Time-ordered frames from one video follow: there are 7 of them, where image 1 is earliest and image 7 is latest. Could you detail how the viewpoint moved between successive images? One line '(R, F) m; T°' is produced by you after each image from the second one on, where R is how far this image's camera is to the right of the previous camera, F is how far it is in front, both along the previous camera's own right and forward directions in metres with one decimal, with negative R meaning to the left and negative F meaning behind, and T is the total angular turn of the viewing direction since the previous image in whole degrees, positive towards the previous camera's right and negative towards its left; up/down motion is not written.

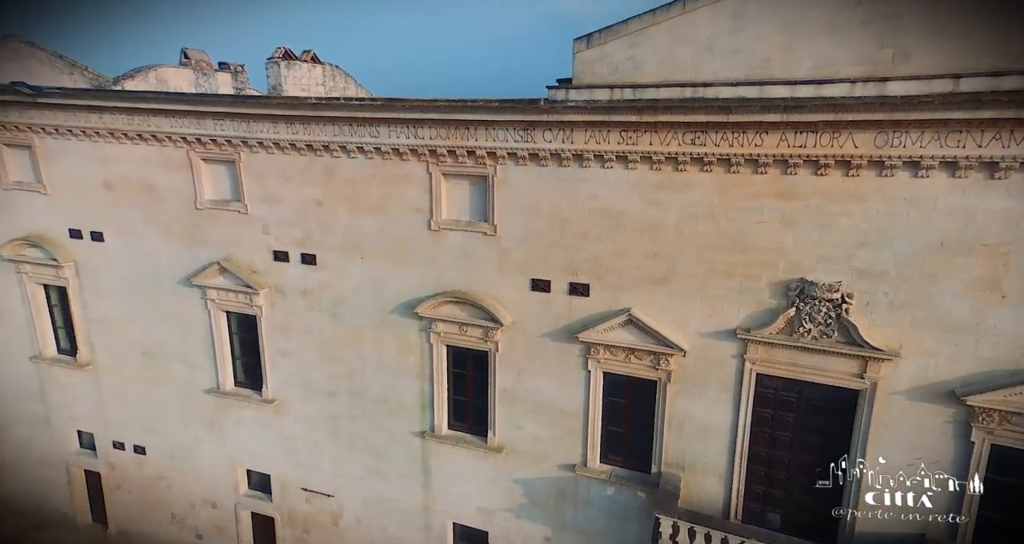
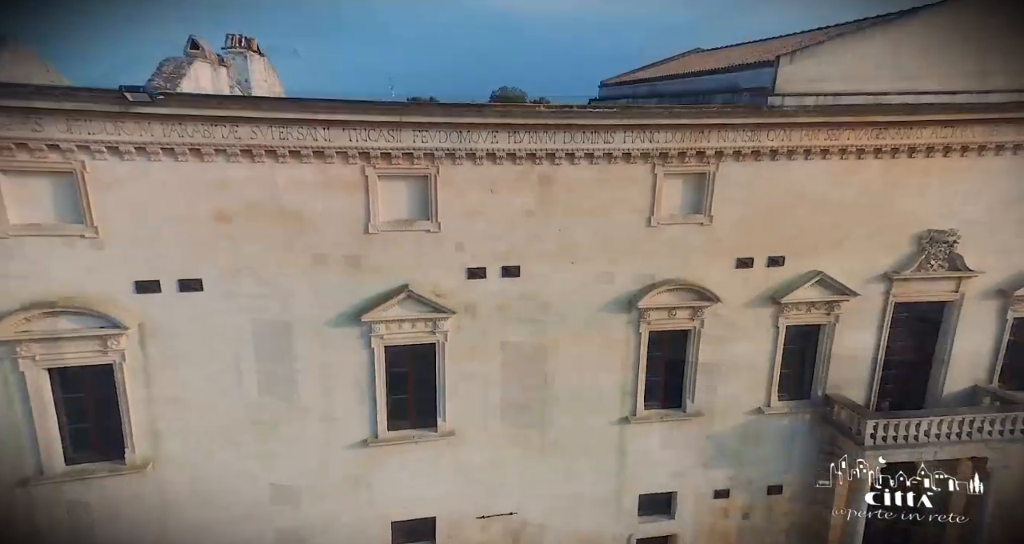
(+1.3, -0.4) m; -3°
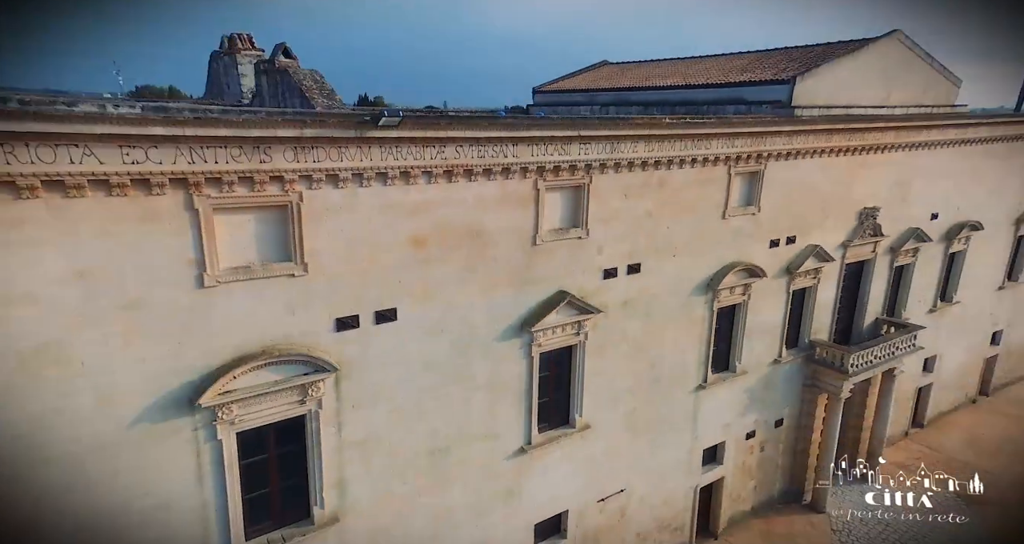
(-7.7, +0.5) m; +24°
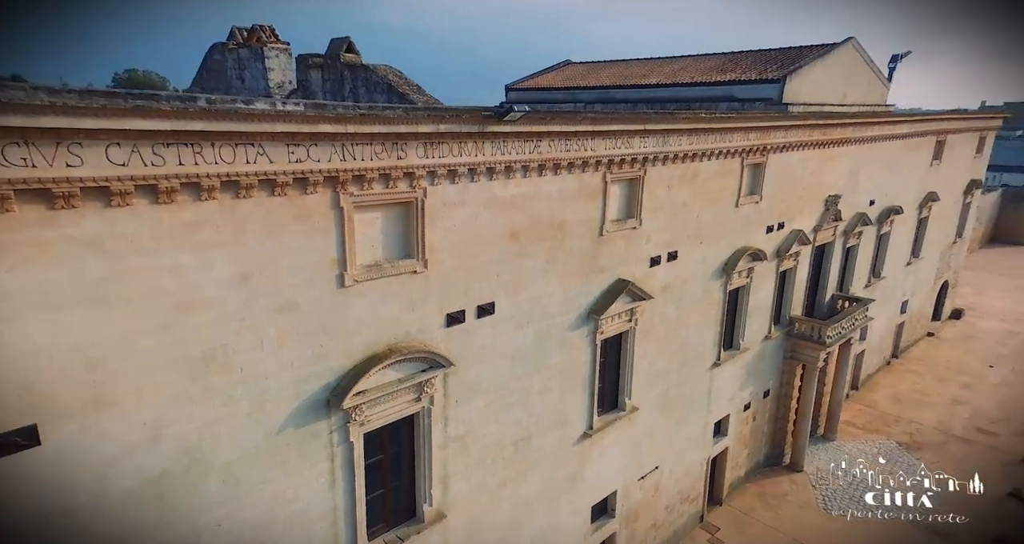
(-3.4, 0.0) m; +10°
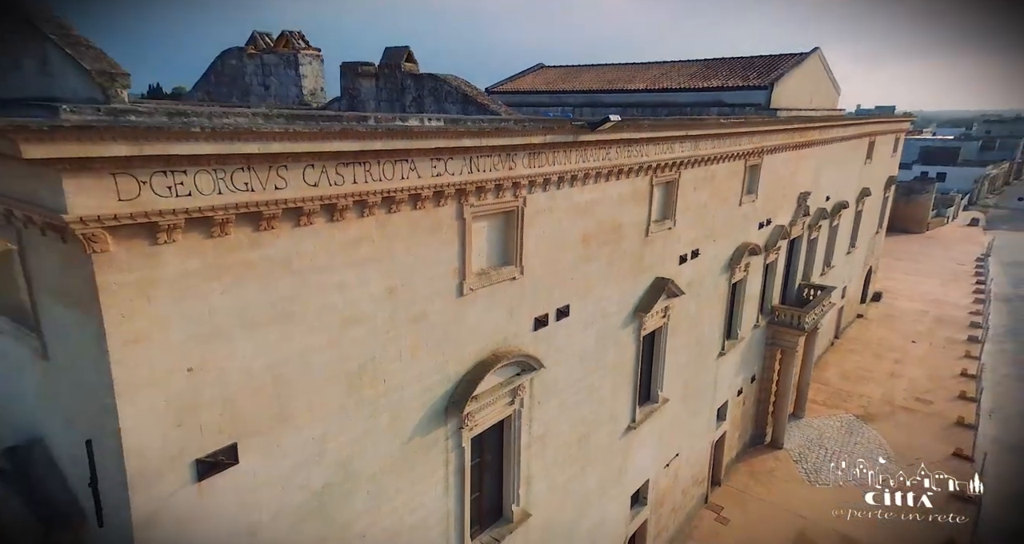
(-2.7, -0.2) m; +8°
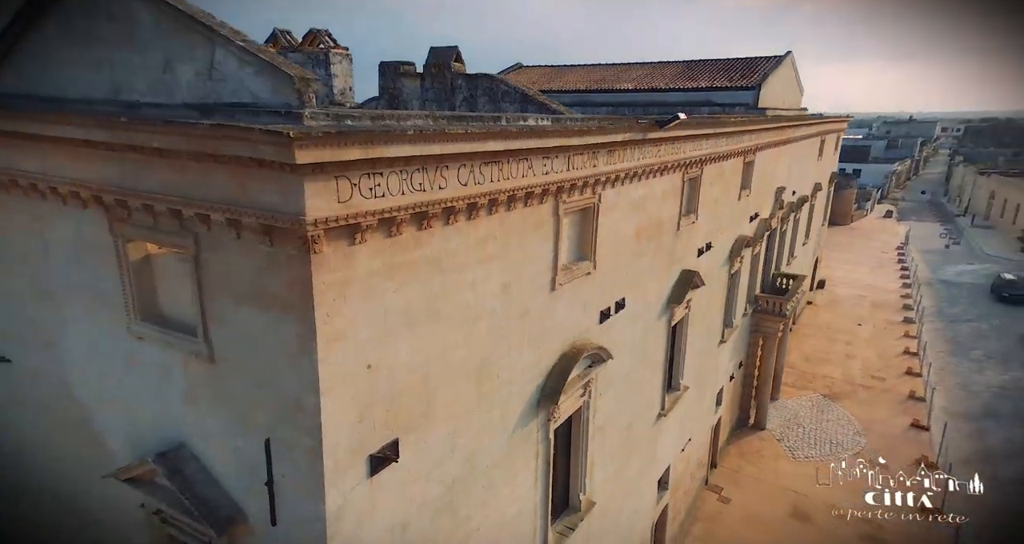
(-2.2, -0.1) m; +6°
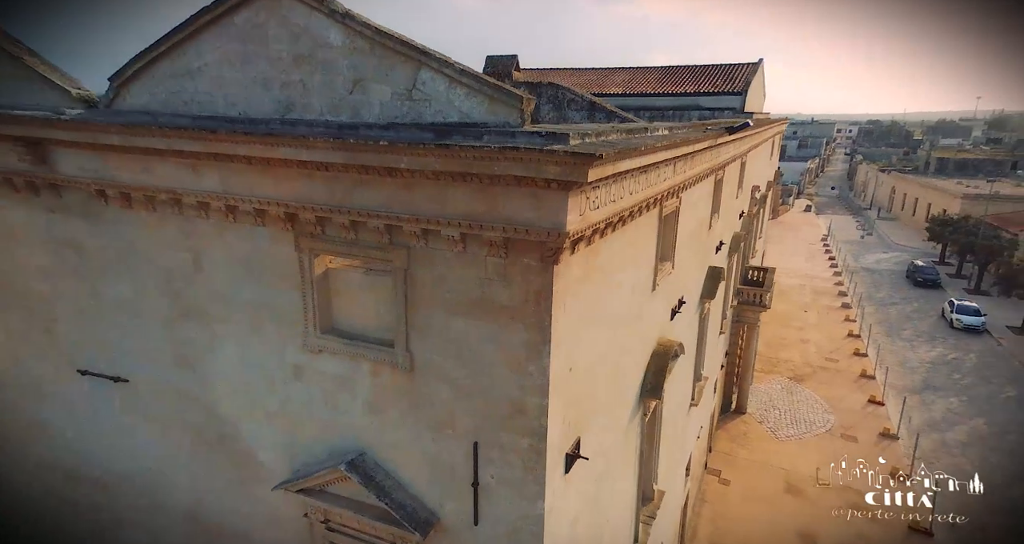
(-2.5, -0.2) m; +7°
